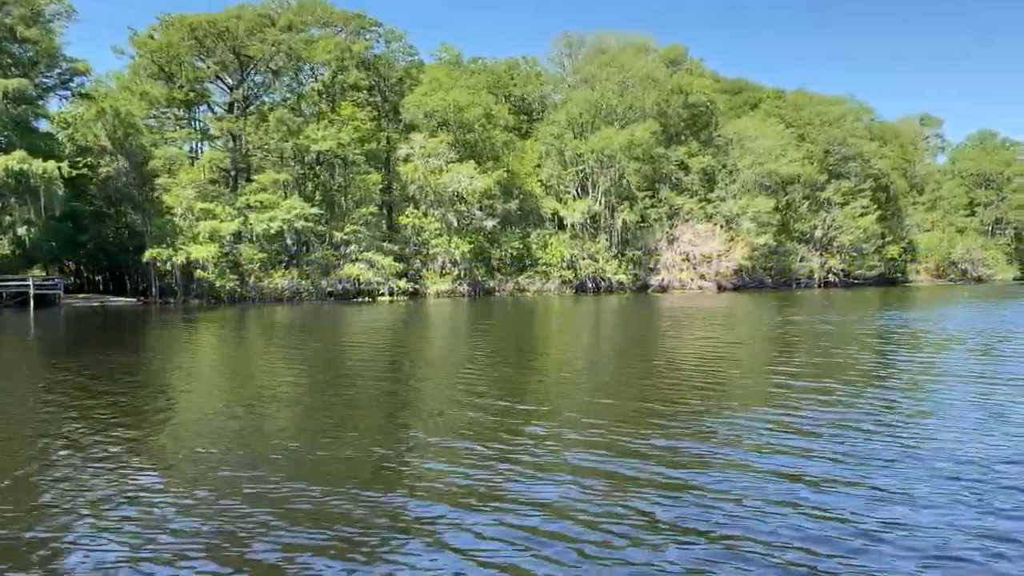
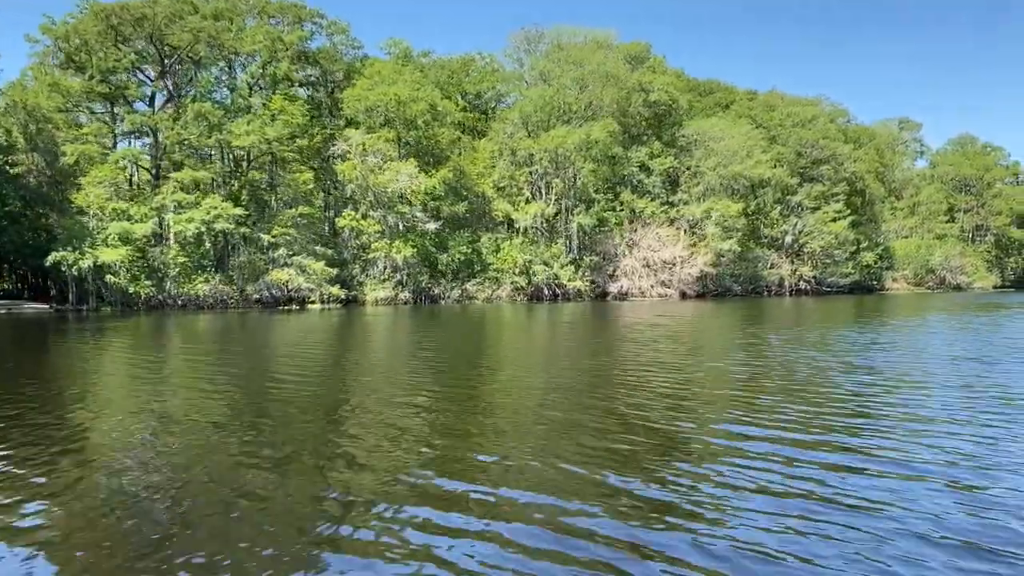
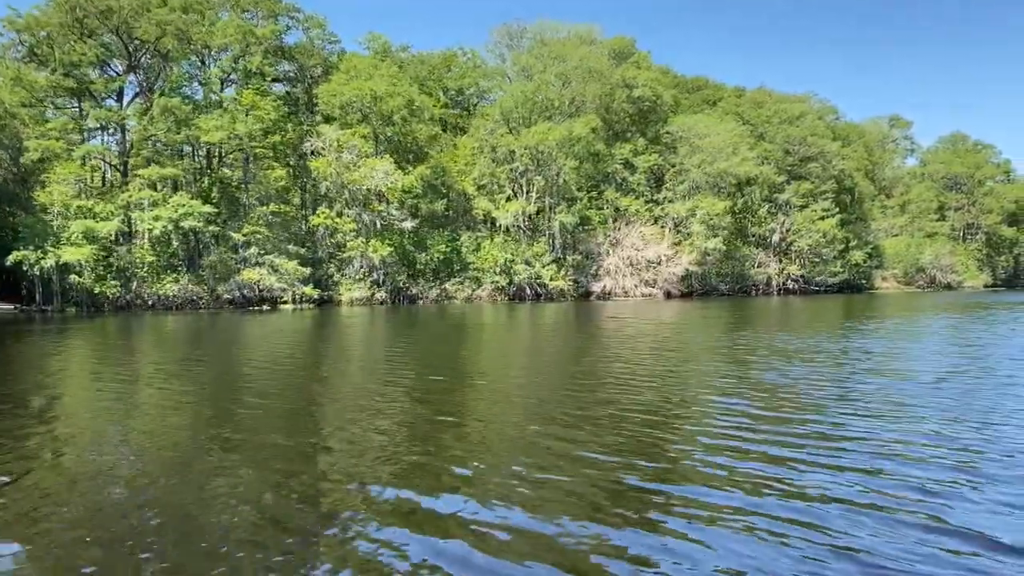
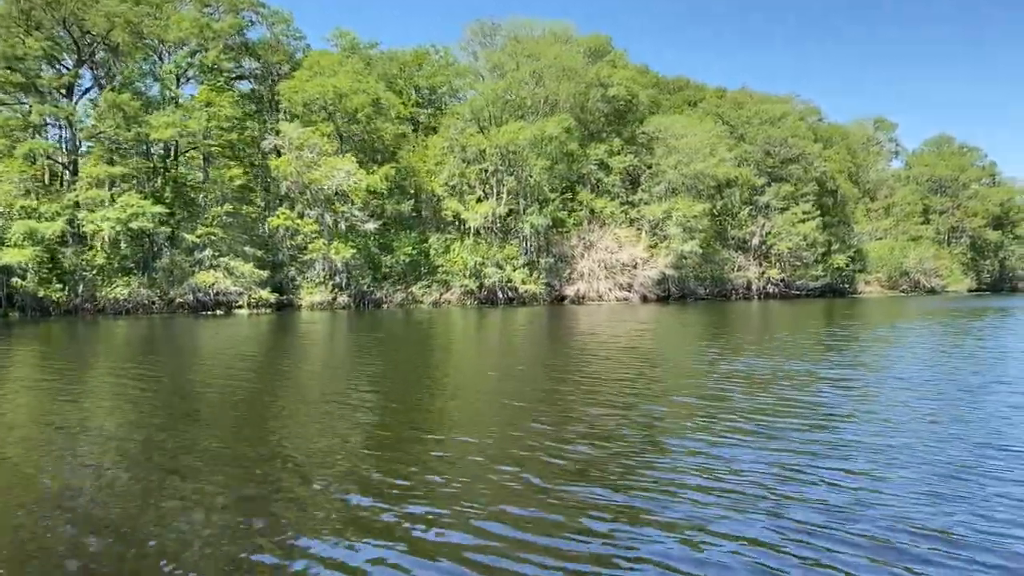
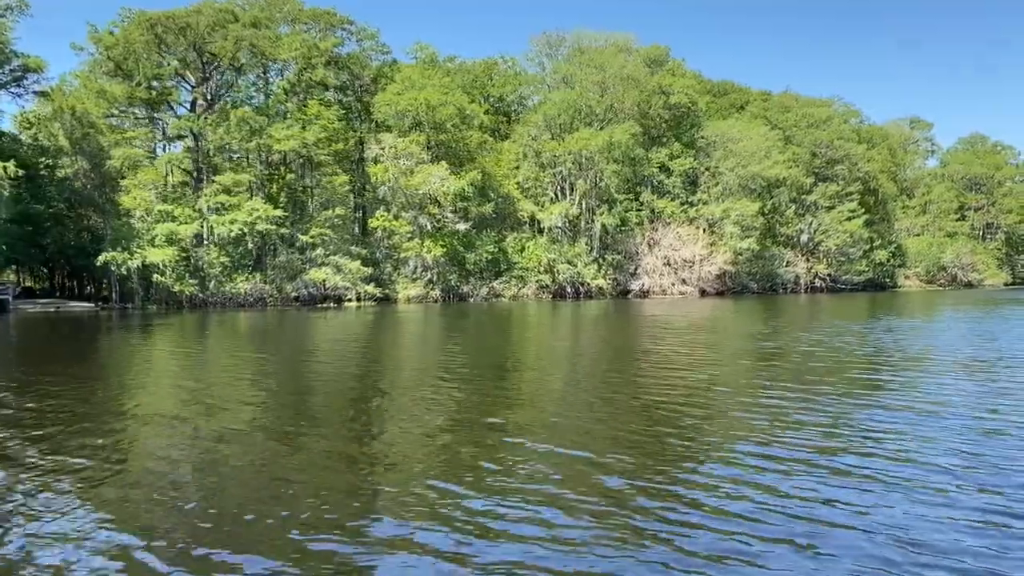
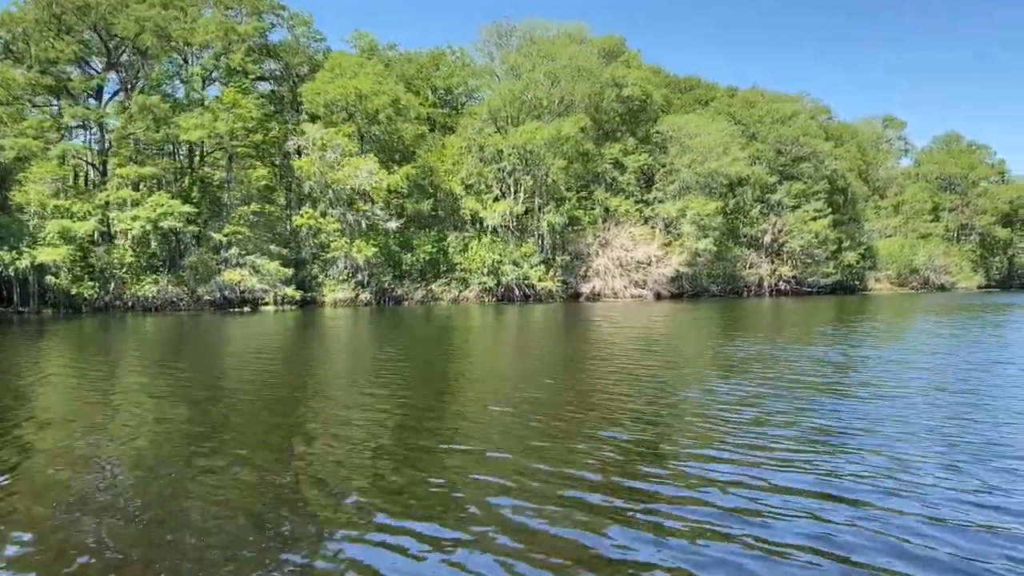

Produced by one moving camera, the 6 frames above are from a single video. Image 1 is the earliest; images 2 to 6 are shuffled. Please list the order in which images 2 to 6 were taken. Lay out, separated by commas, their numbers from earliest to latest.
5, 2, 3, 6, 4
